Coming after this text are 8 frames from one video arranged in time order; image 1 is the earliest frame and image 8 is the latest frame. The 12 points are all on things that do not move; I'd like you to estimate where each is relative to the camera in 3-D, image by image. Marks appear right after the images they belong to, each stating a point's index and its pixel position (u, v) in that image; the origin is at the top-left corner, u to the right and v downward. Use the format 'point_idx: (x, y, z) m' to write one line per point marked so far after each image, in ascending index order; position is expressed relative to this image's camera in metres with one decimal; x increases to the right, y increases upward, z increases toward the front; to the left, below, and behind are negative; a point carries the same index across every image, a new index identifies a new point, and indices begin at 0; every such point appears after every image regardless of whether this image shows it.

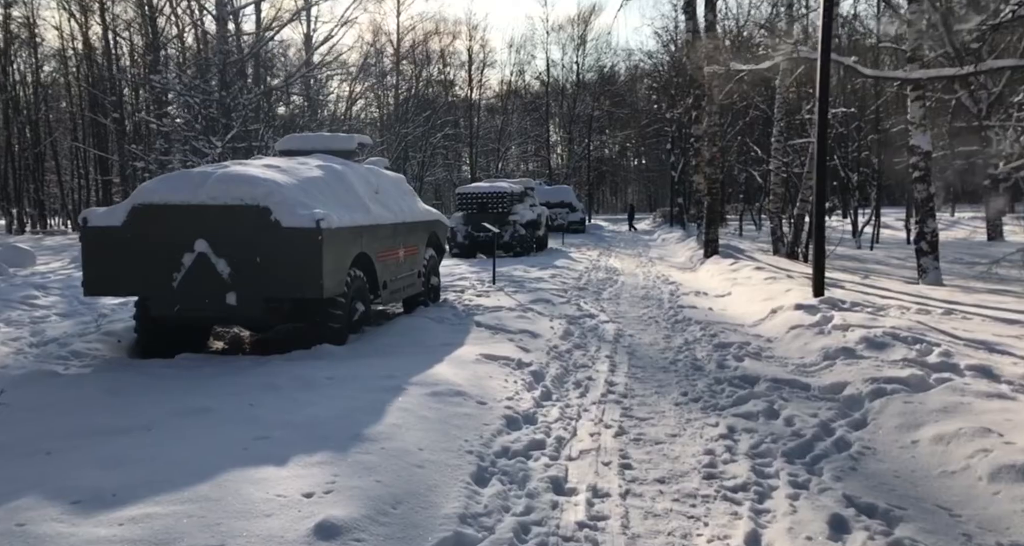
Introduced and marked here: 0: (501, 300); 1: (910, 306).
0: (-0.2, -0.4, +10.3) m
1: (+5.1, -0.5, +9.9) m
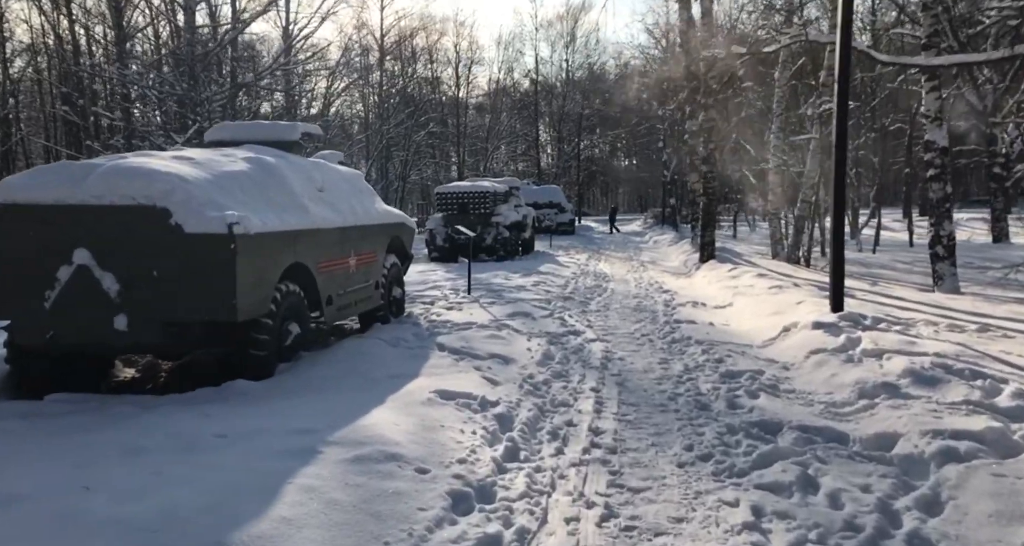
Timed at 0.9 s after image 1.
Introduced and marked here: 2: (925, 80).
0: (-0.5, -0.5, +9.1) m
1: (+4.8, -0.6, +8.8) m
2: (+7.6, +3.6, +14.3) m
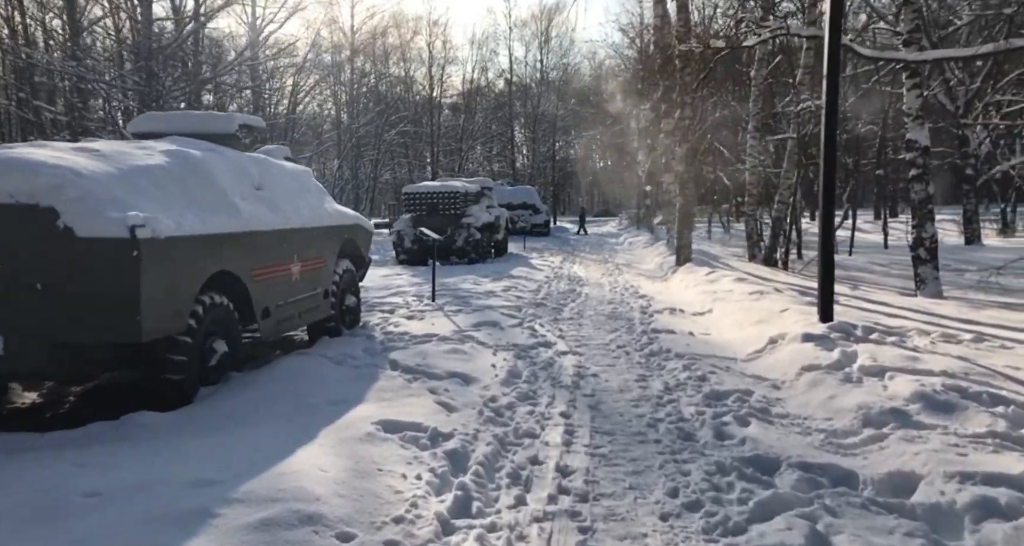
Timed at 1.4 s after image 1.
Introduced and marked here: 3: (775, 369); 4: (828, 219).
0: (-0.8, -0.6, +8.3) m
1: (+4.5, -0.6, +8.2) m
2: (+7.0, +3.5, +13.8) m
3: (+2.2, -0.8, +6.4) m
4: (+3.2, +0.5, +7.8) m
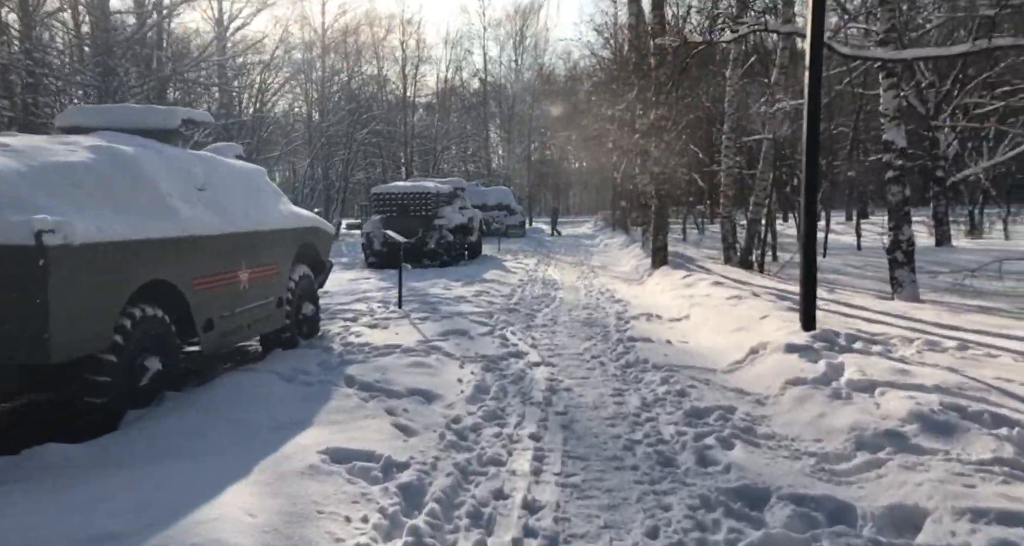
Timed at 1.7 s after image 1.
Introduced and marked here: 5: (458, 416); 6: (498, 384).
0: (-1.1, -0.7, +7.9) m
1: (+4.2, -0.7, +7.9) m
2: (+6.5, +3.5, +13.6) m
3: (+1.9, -0.9, +6.1) m
4: (+2.9, +0.5, +7.5) m
5: (-0.4, -1.0, +5.1) m
6: (-0.1, -0.9, +6.3) m
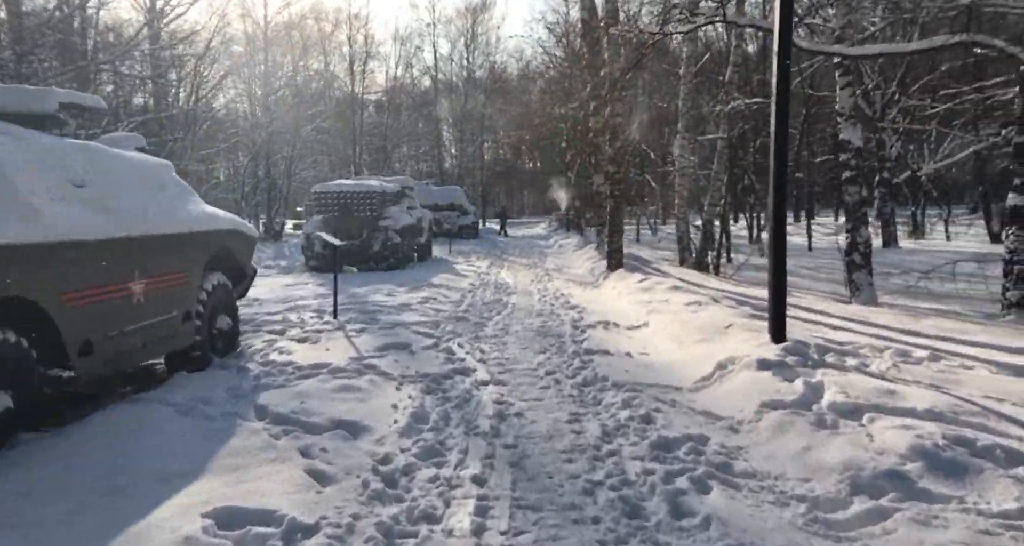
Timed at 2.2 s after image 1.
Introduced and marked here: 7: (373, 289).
0: (-1.7, -0.7, +7.1) m
1: (+3.6, -0.8, +7.4) m
2: (+5.7, +3.4, +13.3) m
3: (+1.5, -0.9, +5.5) m
4: (+2.4, +0.4, +6.9) m
5: (-0.7, -1.0, +4.4) m
6: (-0.5, -1.0, +5.5) m
7: (-2.2, -0.3, +12.2) m
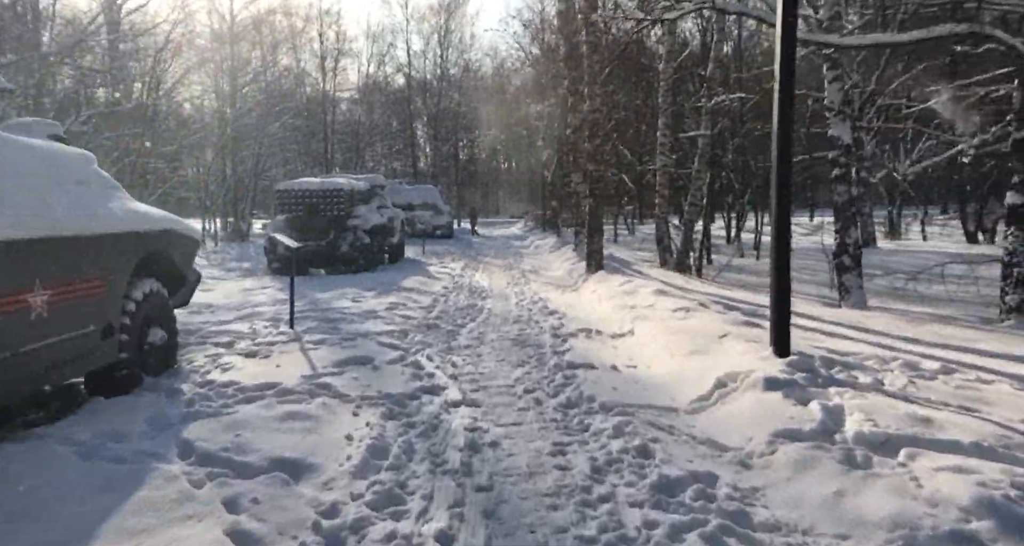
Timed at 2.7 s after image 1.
0: (-1.9, -0.8, +6.3) m
1: (+3.4, -0.8, +6.8) m
2: (+5.2, +3.4, +12.7) m
3: (+1.4, -1.0, +4.8) m
4: (+2.2, +0.4, +6.2) m
5: (-0.8, -1.1, +3.6) m
6: (-0.7, -1.0, +4.8) m
7: (-2.6, -0.3, +11.3) m
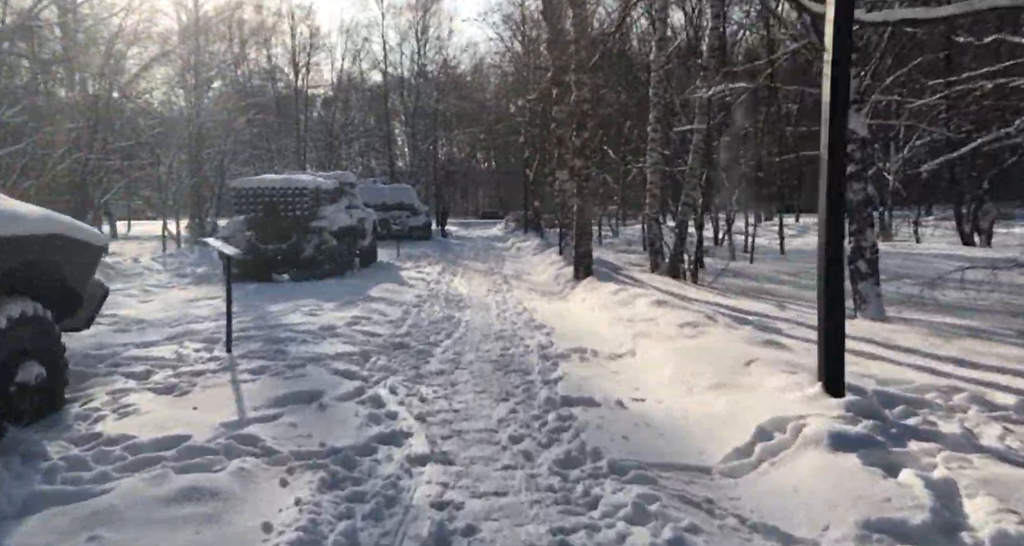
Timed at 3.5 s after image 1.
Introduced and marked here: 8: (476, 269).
0: (-2.0, -0.9, +4.9) m
1: (+3.3, -0.9, +5.5) m
2: (+4.9, +3.3, +11.5) m
3: (+1.3, -1.1, +3.5) m
4: (+2.1, +0.3, +5.0) m
5: (-0.9, -1.2, +2.3) m
6: (-0.8, -1.1, +3.4) m
7: (-2.8, -0.4, +9.9) m
8: (-0.9, +0.1, +18.7) m
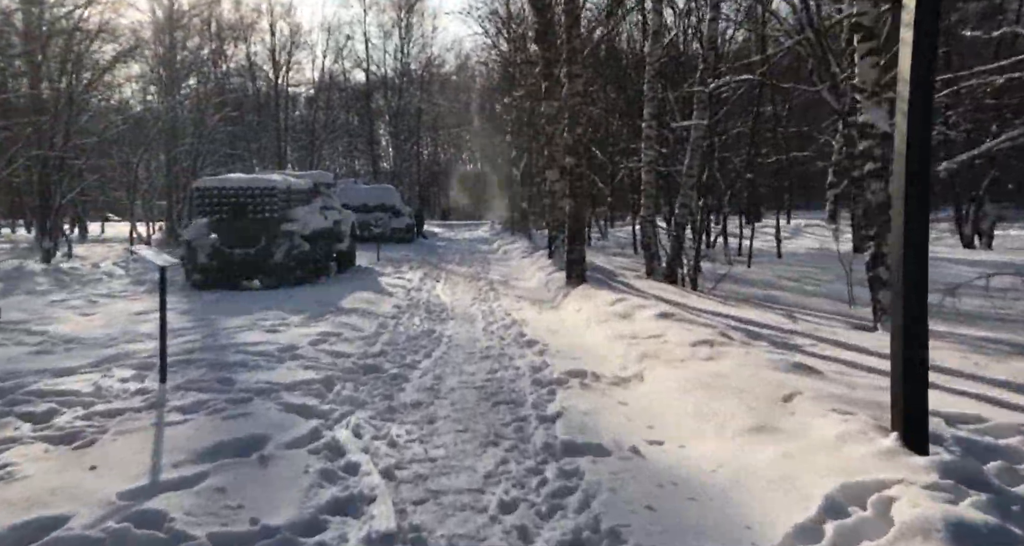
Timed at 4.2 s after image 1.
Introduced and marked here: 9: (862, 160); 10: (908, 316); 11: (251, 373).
0: (-2.0, -1.0, +3.7) m
1: (+3.2, -1.0, +4.5) m
2: (+4.8, +3.2, +10.5) m
3: (+1.3, -1.2, +2.4) m
4: (+2.0, +0.2, +3.9) m
5: (-0.9, -1.3, +1.1) m
6: (-0.8, -1.2, +2.3) m
7: (-3.0, -0.5, +8.8) m
8: (-1.2, 0.0, +17.6) m
9: (+4.9, +1.6, +10.6) m
10: (+2.0, -0.3, +3.9) m
11: (-2.2, -0.8, +6.4) m
